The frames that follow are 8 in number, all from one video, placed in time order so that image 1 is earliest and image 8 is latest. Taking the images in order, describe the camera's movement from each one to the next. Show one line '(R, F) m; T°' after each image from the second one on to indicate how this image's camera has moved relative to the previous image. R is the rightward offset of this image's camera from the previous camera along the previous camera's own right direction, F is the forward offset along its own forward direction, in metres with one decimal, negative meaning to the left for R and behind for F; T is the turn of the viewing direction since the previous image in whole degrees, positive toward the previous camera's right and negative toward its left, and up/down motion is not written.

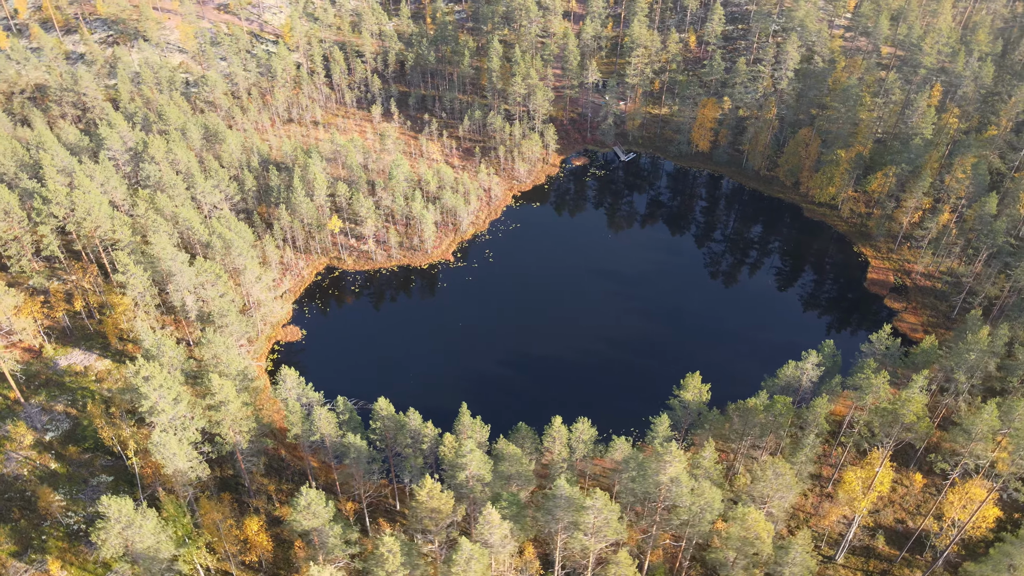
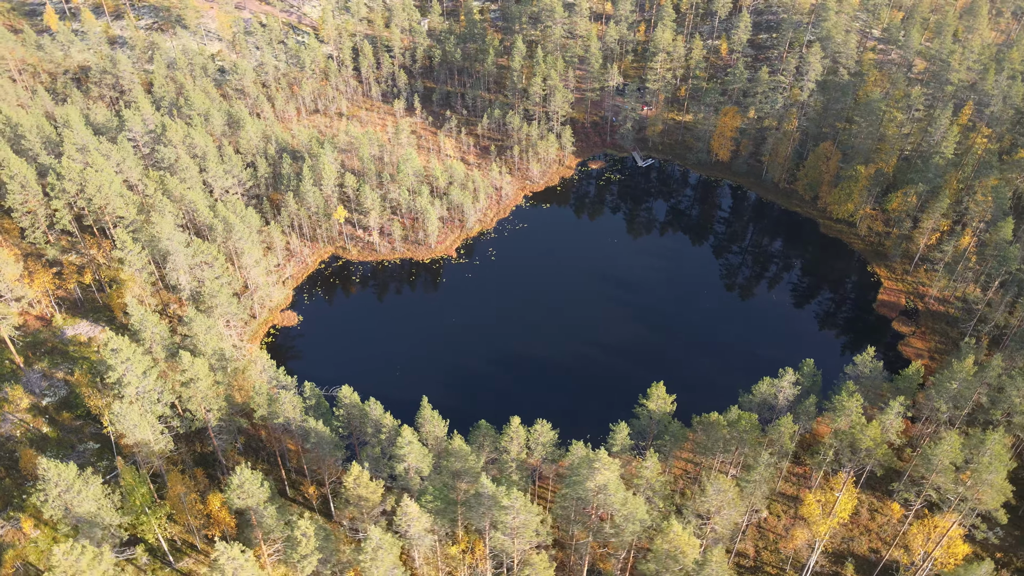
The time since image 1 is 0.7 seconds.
(+5.5, +0.1) m; -4°
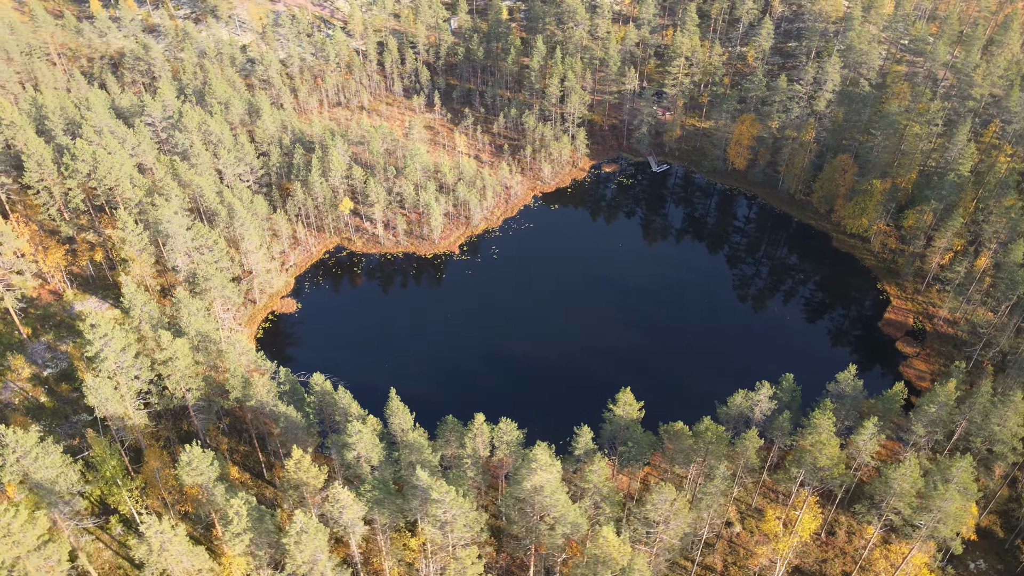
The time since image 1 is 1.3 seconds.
(+4.7, +0.1) m; -3°
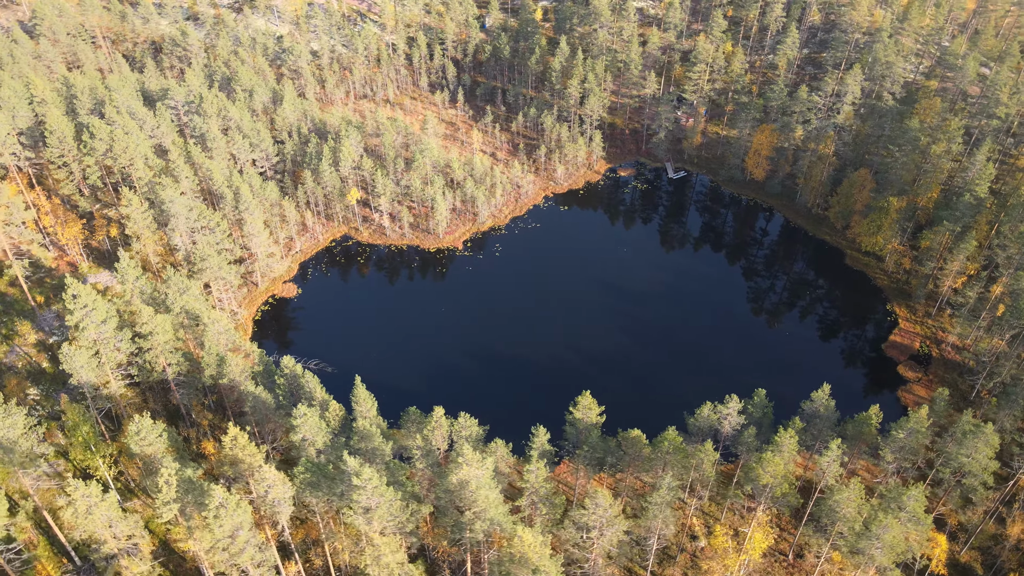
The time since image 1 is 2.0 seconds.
(+5.5, +0.1) m; -4°
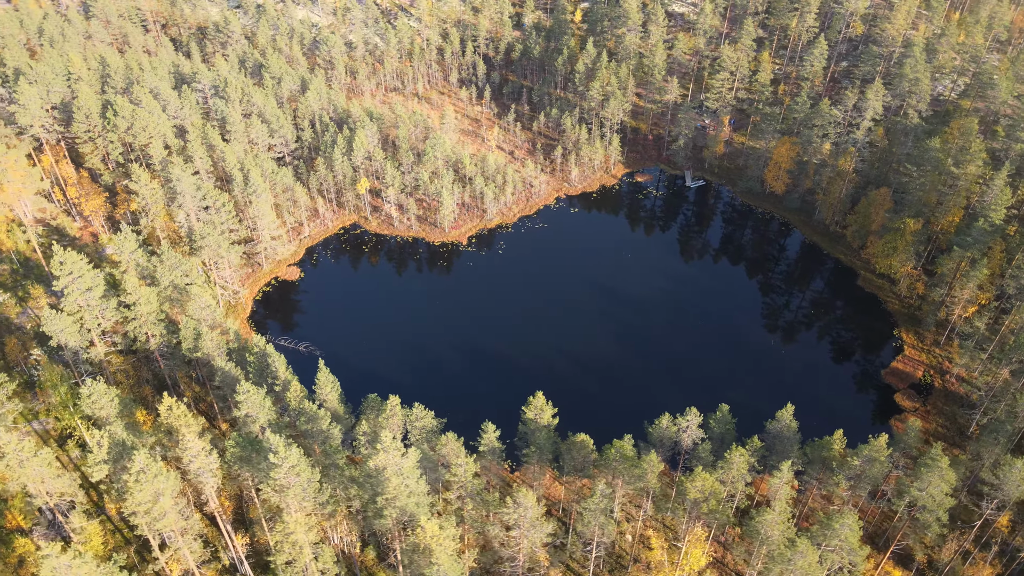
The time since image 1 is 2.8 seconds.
(+6.3, +0.2) m; -5°
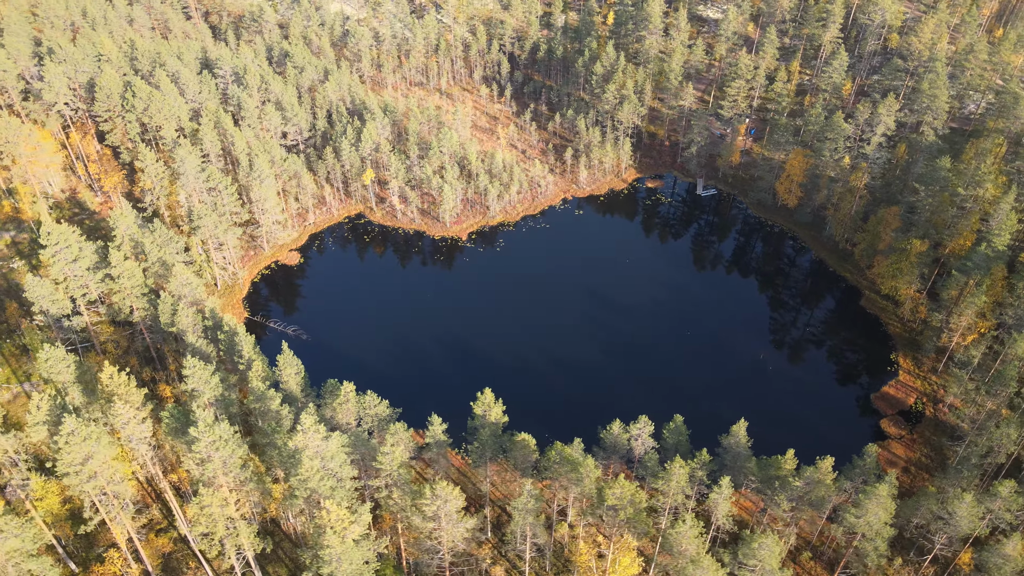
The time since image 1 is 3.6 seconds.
(+6.3, +0.1) m; -4°
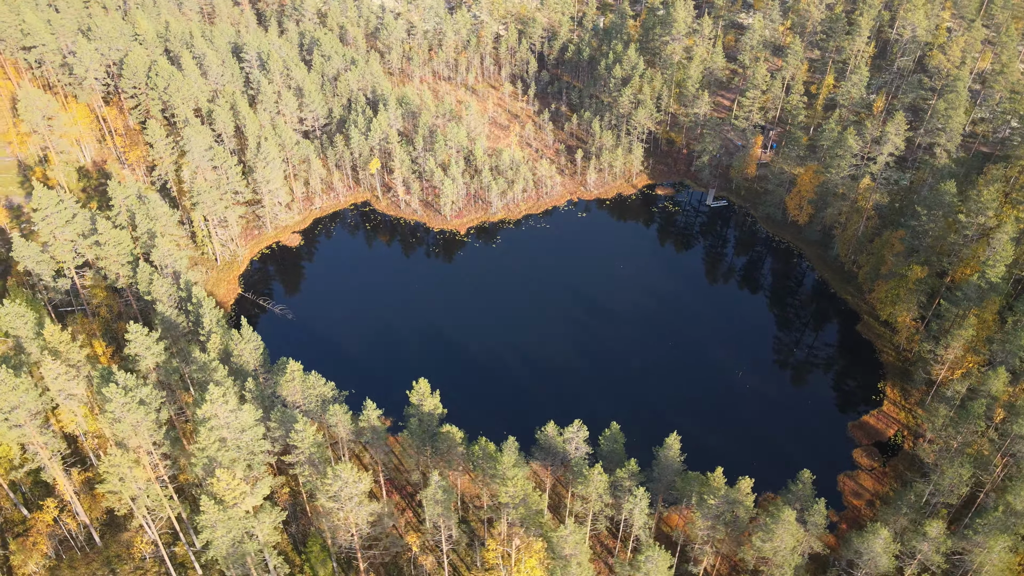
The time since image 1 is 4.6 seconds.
(+7.9, +0.2) m; -5°
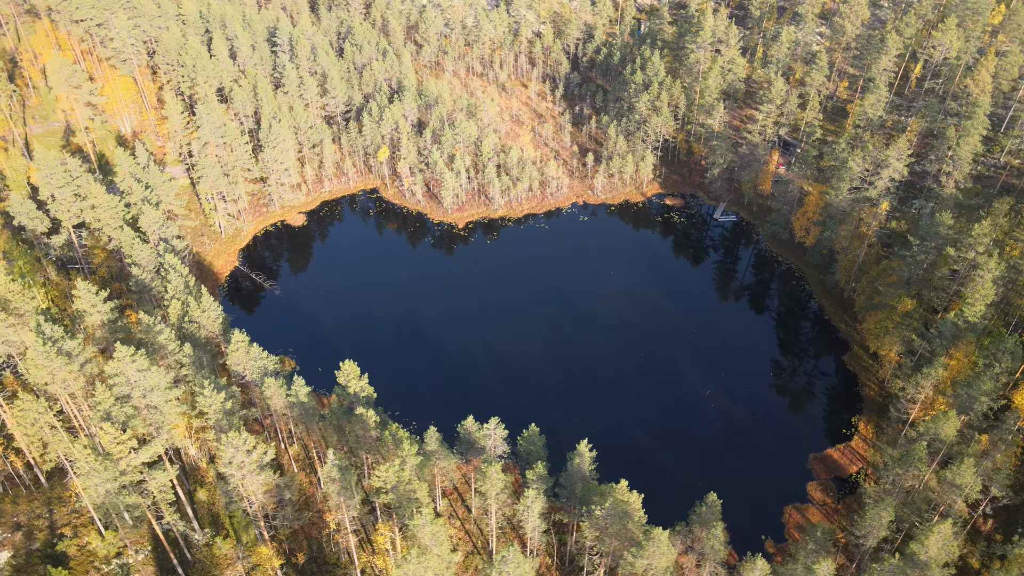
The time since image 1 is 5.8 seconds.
(+9.6, +0.3) m; -6°
